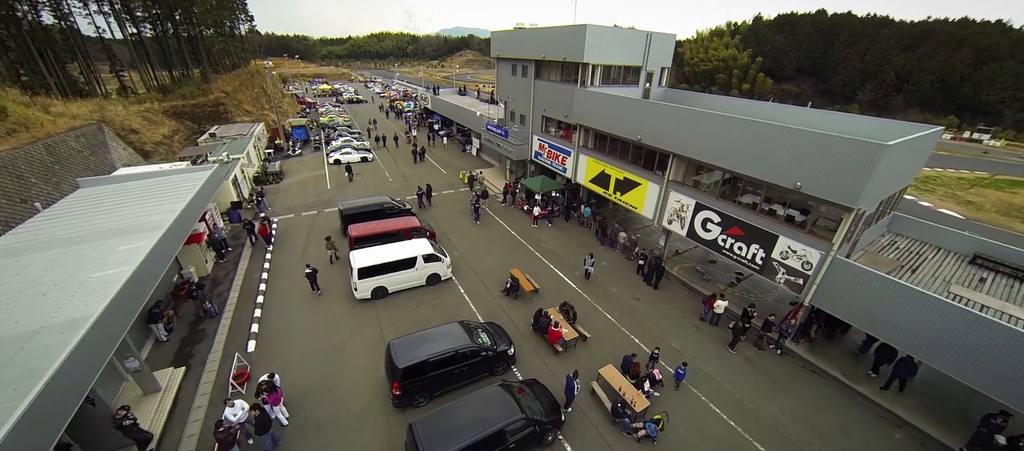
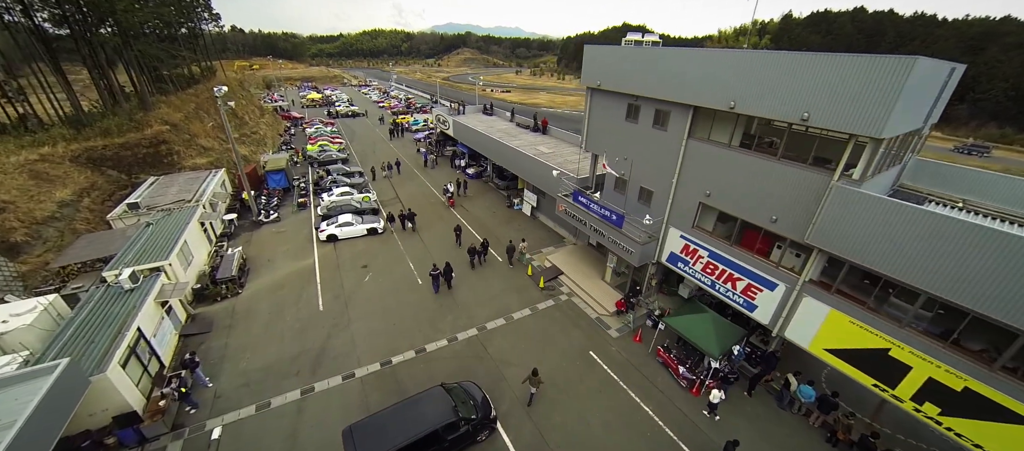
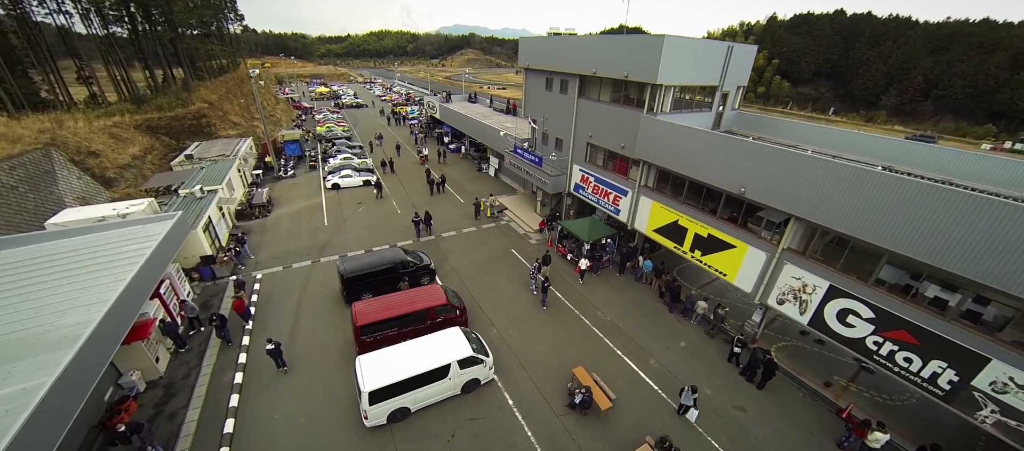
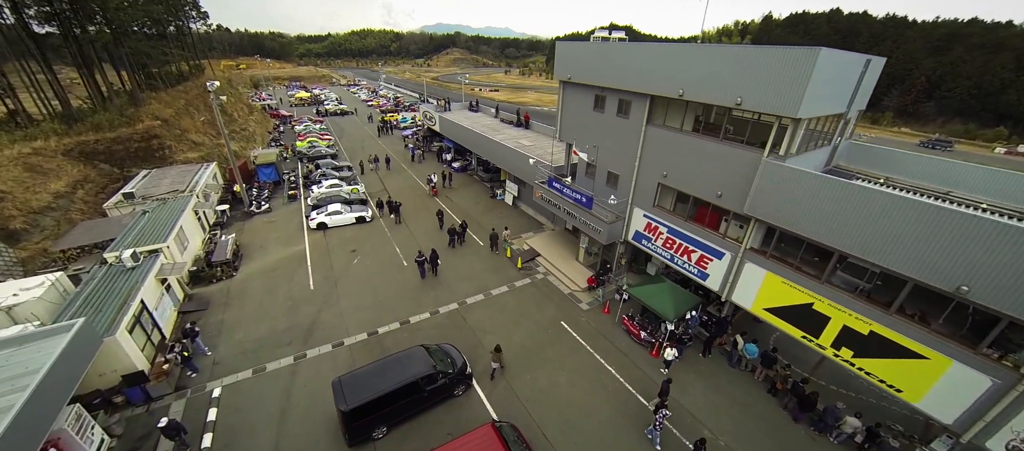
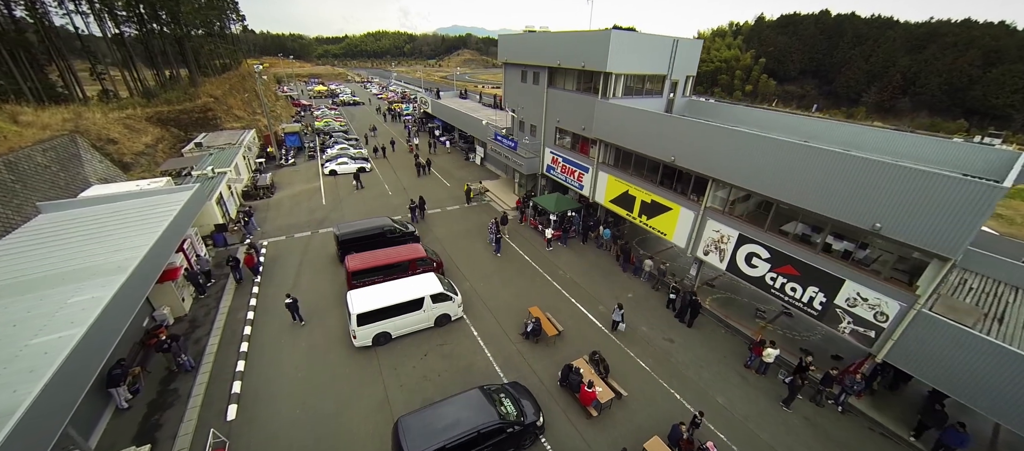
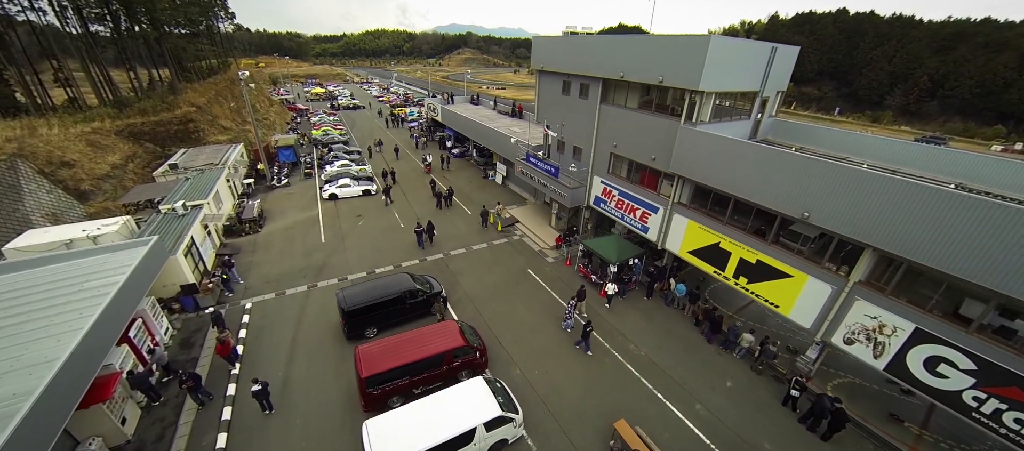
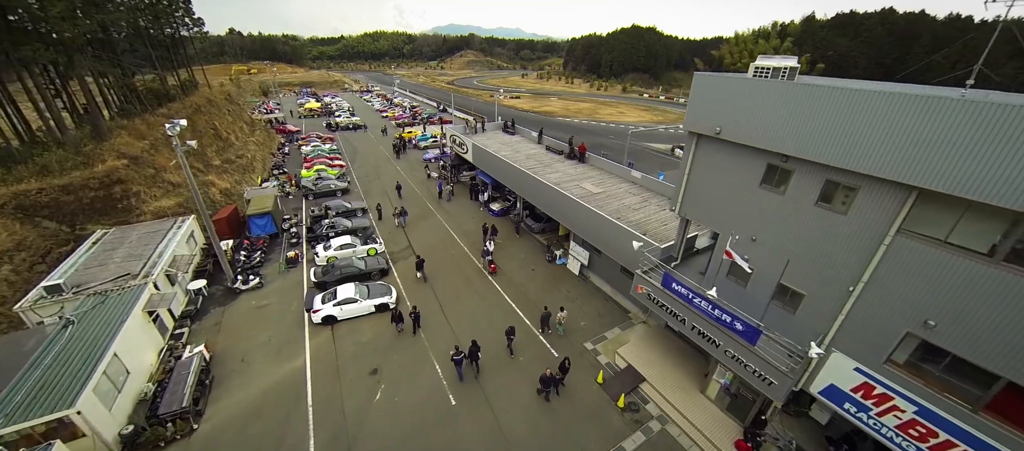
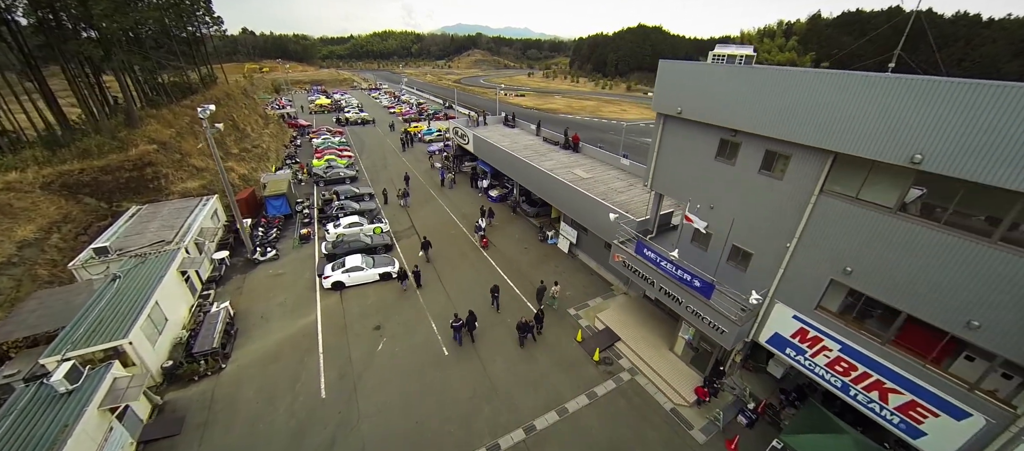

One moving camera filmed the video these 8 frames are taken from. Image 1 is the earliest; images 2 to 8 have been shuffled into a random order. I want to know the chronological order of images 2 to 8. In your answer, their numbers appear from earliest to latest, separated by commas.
5, 3, 6, 4, 2, 8, 7
